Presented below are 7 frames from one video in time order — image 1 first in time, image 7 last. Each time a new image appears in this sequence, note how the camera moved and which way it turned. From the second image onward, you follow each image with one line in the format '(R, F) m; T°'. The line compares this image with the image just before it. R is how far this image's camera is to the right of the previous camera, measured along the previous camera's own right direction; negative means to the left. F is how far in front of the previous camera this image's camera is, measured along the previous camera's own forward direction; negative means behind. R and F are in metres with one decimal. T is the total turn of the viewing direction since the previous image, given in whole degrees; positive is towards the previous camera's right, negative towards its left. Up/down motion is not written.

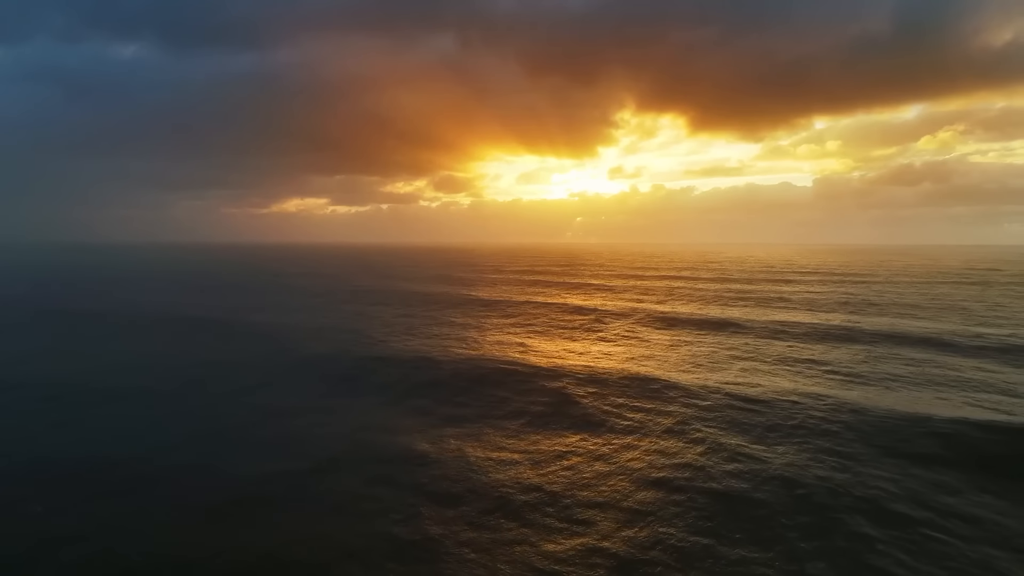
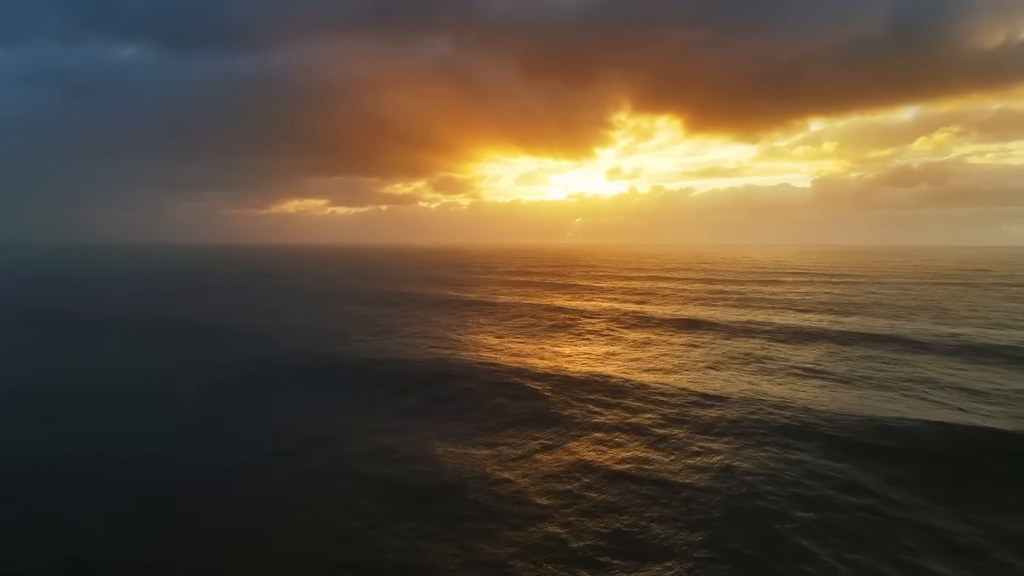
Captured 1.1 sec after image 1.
(+1.6, -0.8) m; 0°
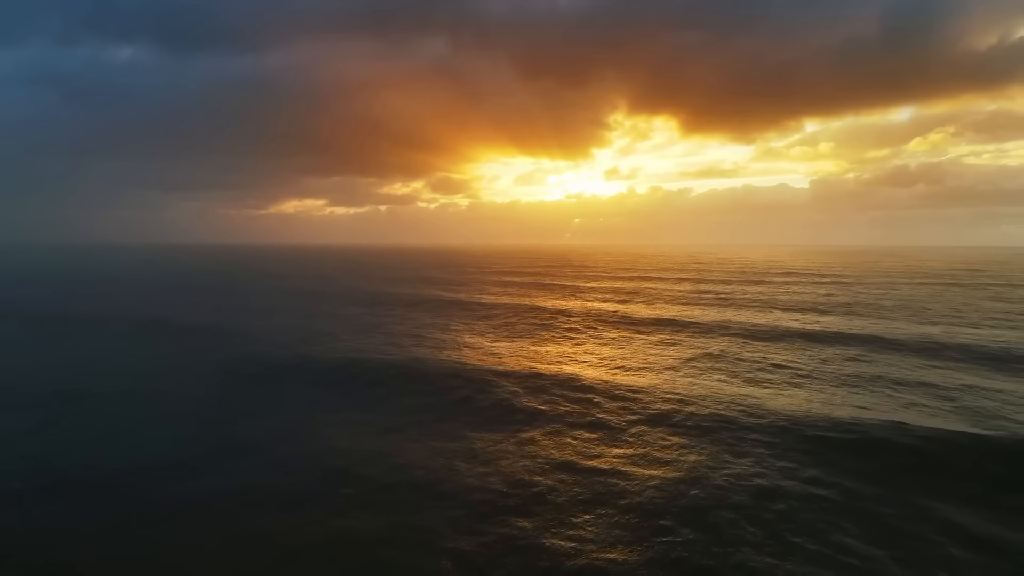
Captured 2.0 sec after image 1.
(+1.7, -0.5) m; 0°
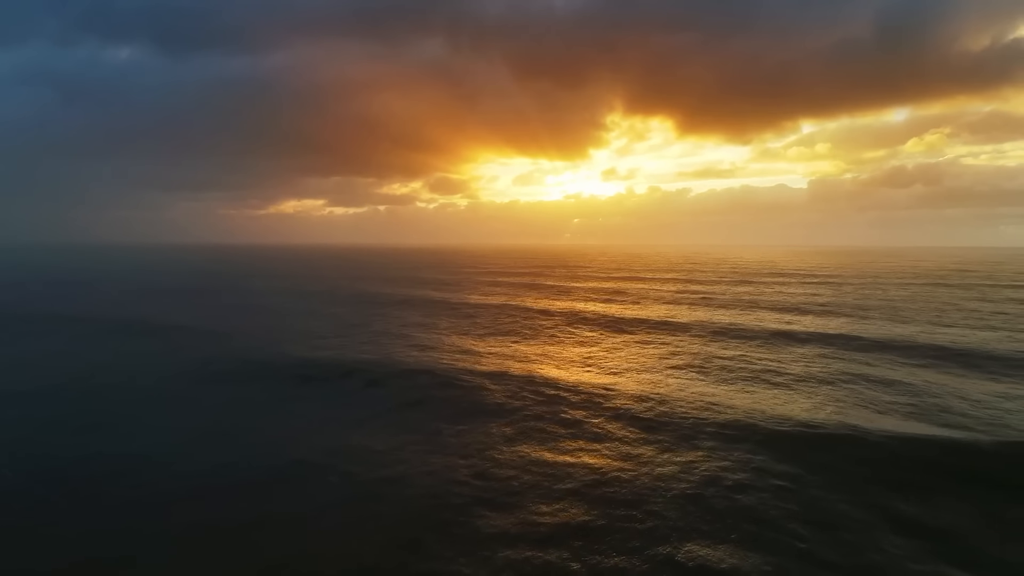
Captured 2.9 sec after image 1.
(+1.4, -0.7) m; 0°
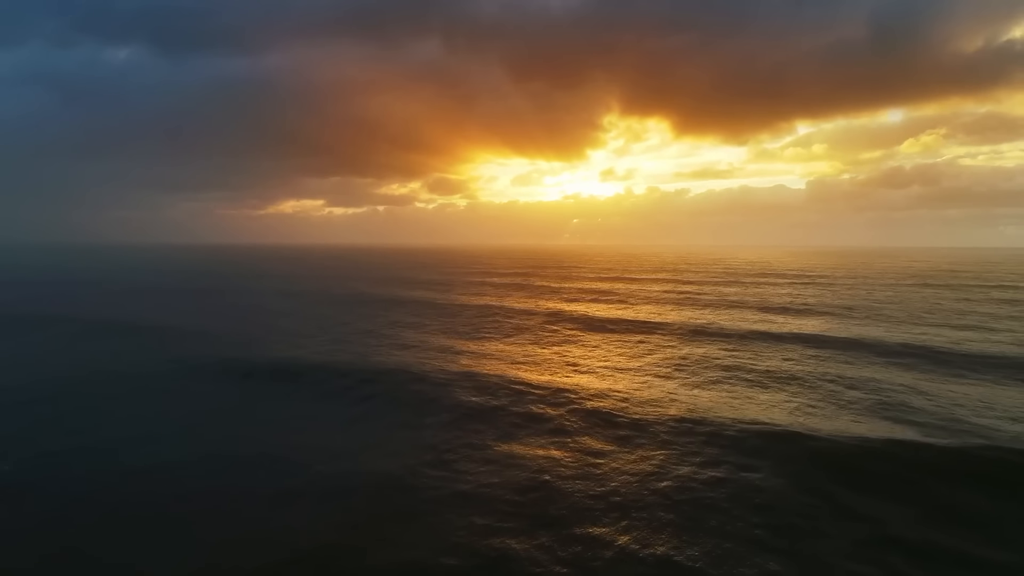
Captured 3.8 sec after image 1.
(+1.5, -0.5) m; 0°
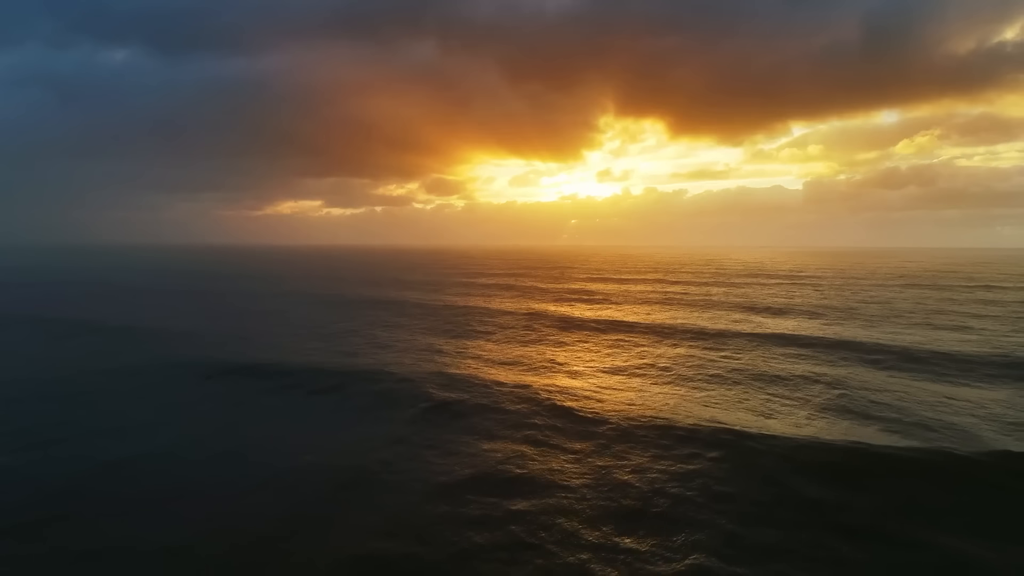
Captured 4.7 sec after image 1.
(+1.4, -0.4) m; 0°
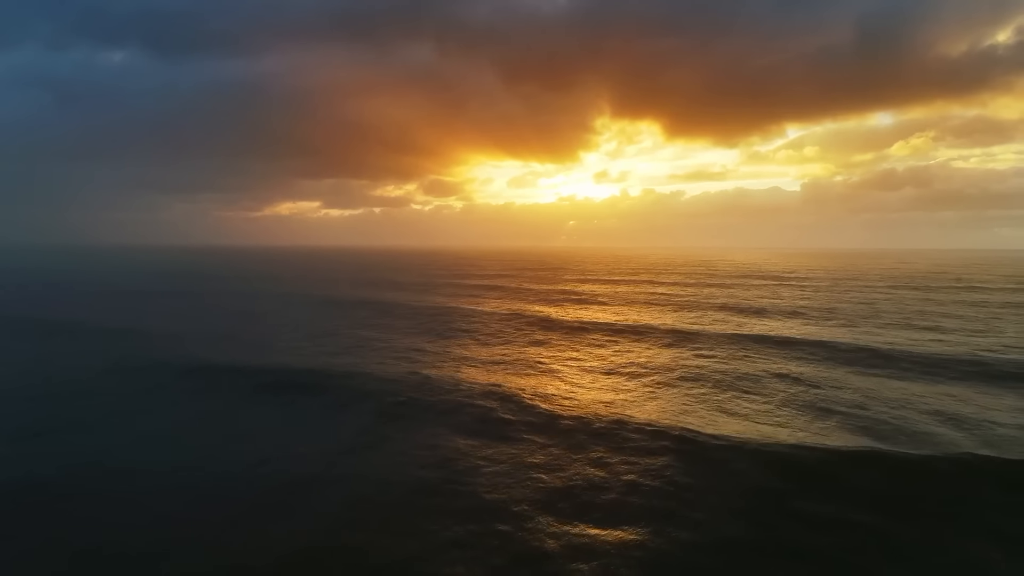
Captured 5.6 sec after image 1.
(+1.0, -0.7) m; 0°
